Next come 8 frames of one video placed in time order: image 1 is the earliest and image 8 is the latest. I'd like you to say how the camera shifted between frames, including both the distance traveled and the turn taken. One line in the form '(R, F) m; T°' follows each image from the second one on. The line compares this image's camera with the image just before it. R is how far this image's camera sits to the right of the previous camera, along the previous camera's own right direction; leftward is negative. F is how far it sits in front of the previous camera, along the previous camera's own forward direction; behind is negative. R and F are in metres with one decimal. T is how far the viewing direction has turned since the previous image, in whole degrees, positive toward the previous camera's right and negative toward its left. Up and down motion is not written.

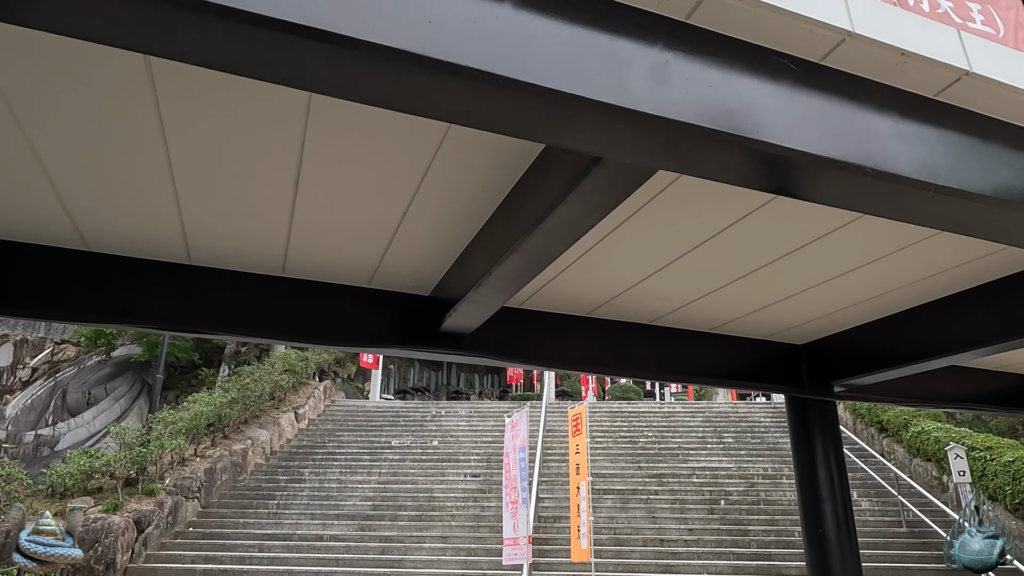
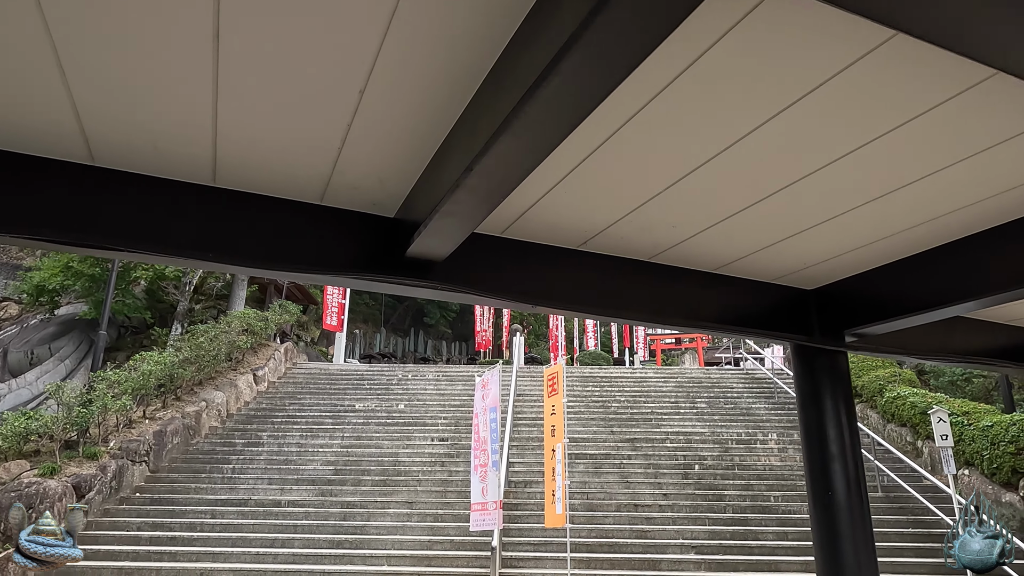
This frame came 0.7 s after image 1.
(0.0, +0.5) m; +3°
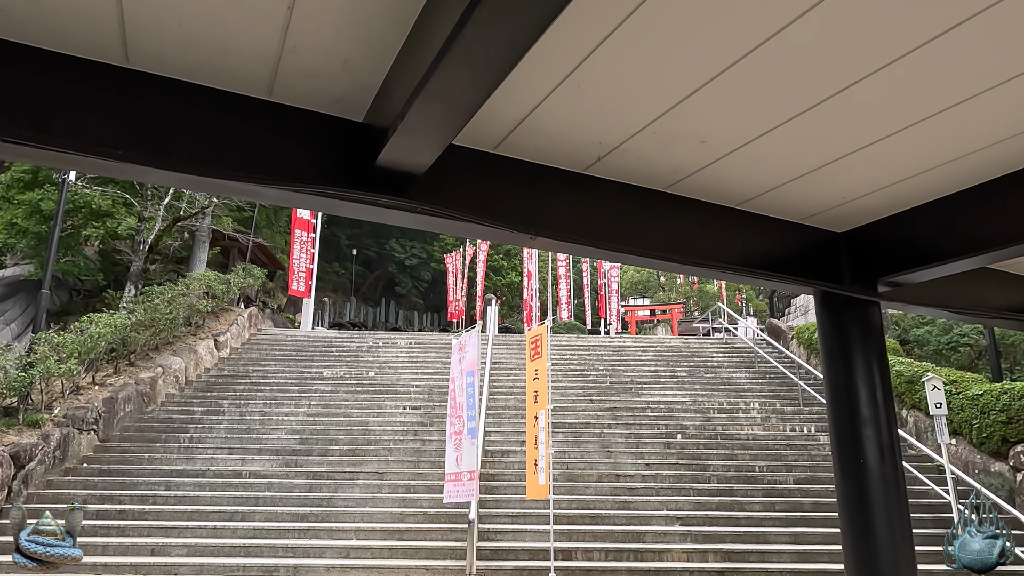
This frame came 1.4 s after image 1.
(-0.1, +0.5) m; +2°
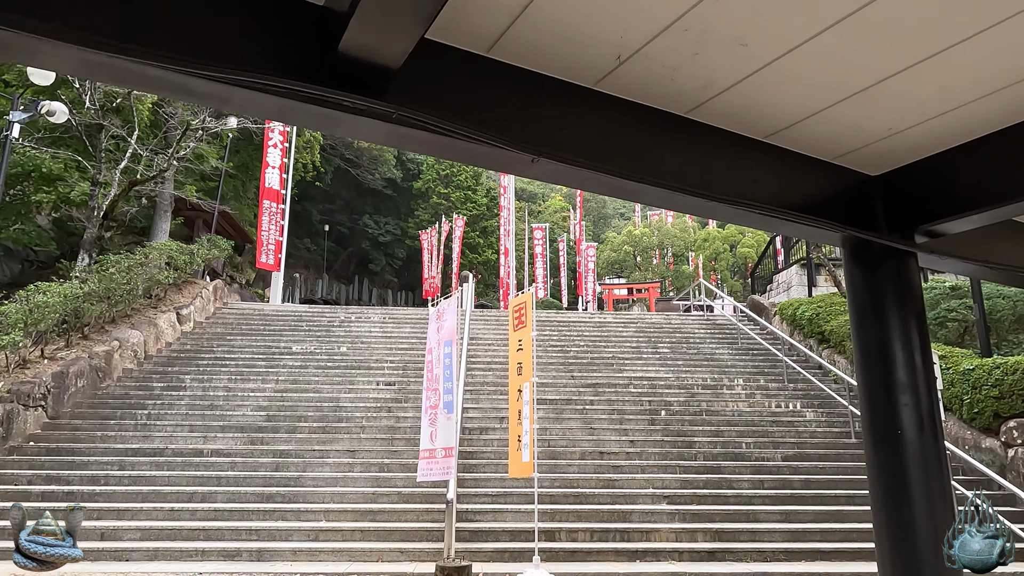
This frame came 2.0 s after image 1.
(-0.1, +0.4) m; +2°
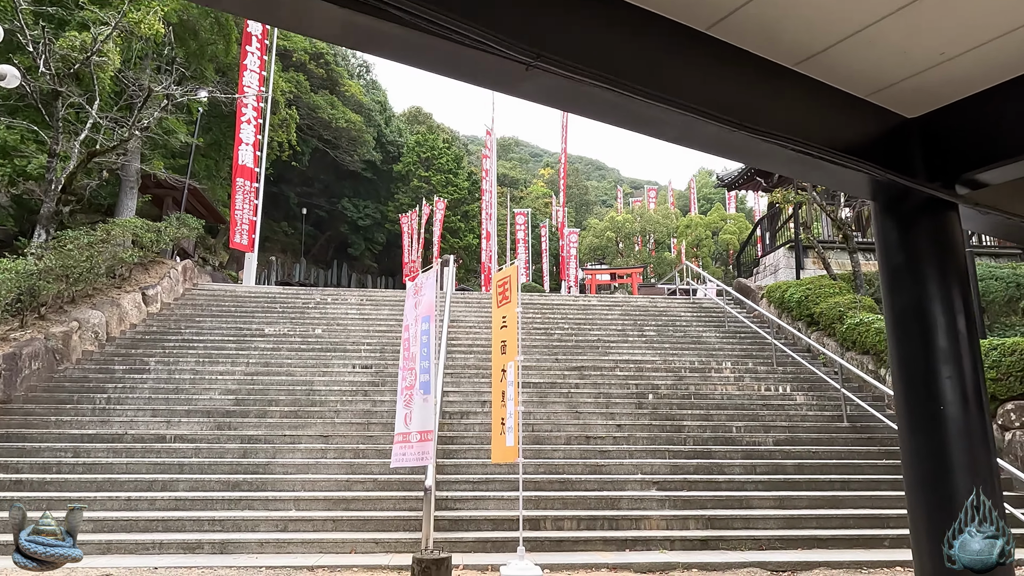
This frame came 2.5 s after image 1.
(0.0, +0.3) m; +2°
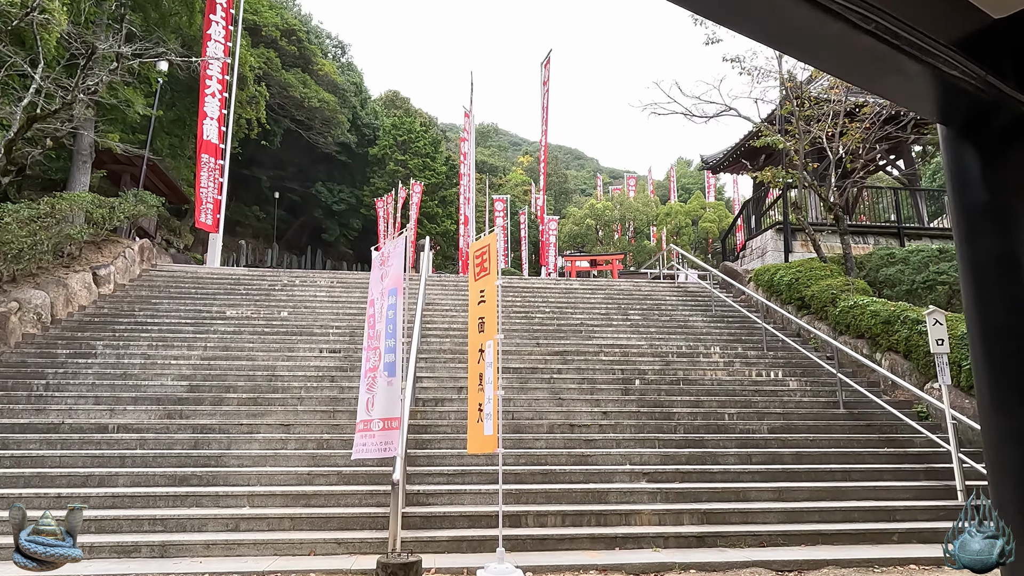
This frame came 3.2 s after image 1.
(0.0, +0.5) m; +2°
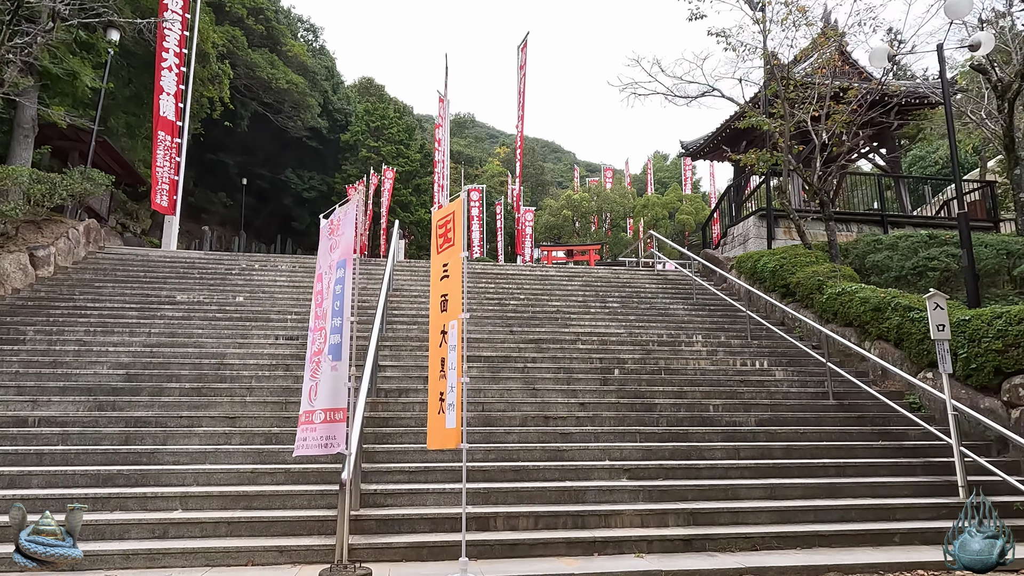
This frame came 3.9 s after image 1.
(+0.1, +0.5) m; +2°
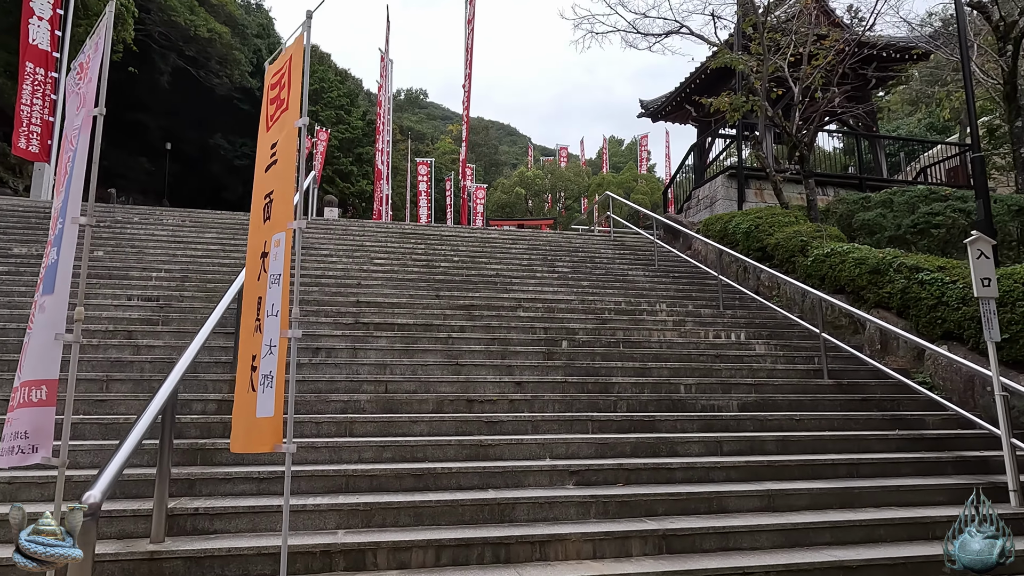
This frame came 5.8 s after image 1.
(+0.3, +1.4) m; +4°
